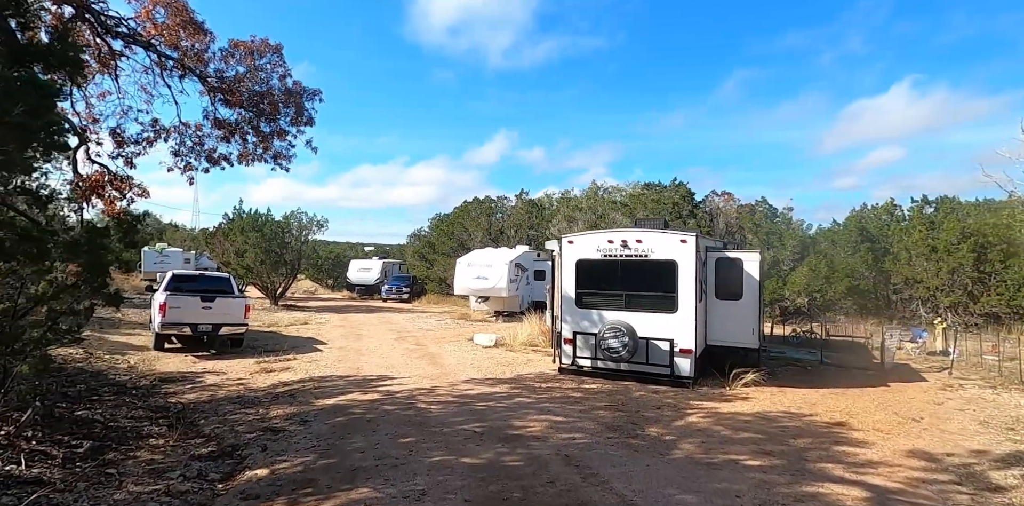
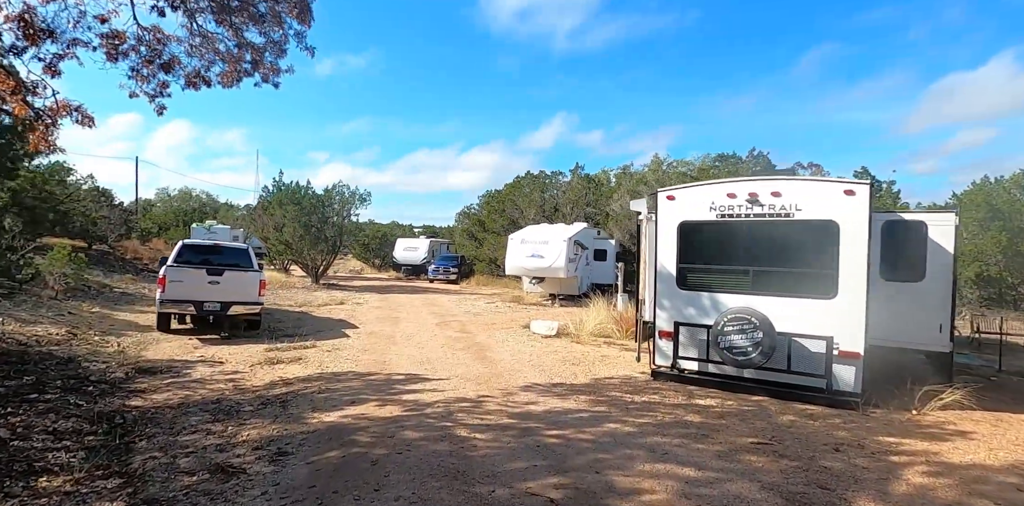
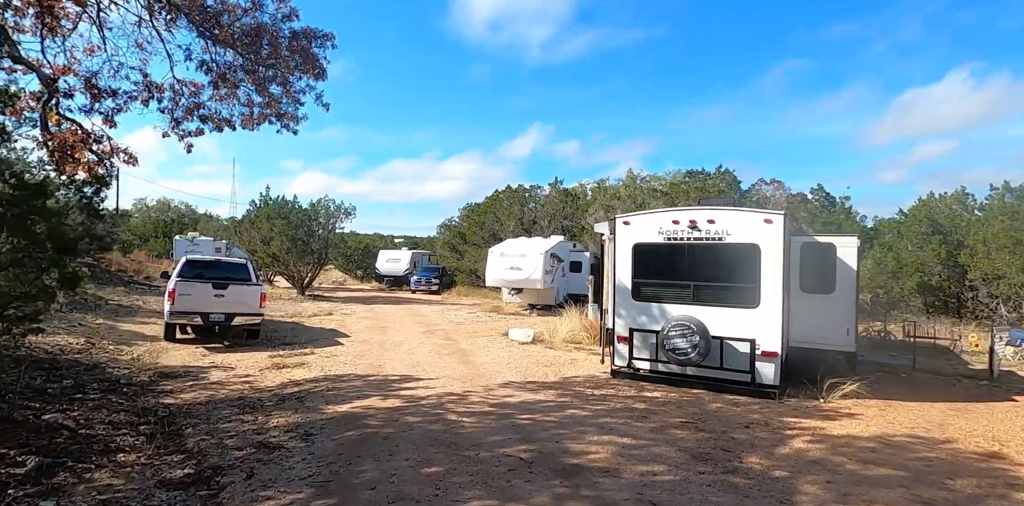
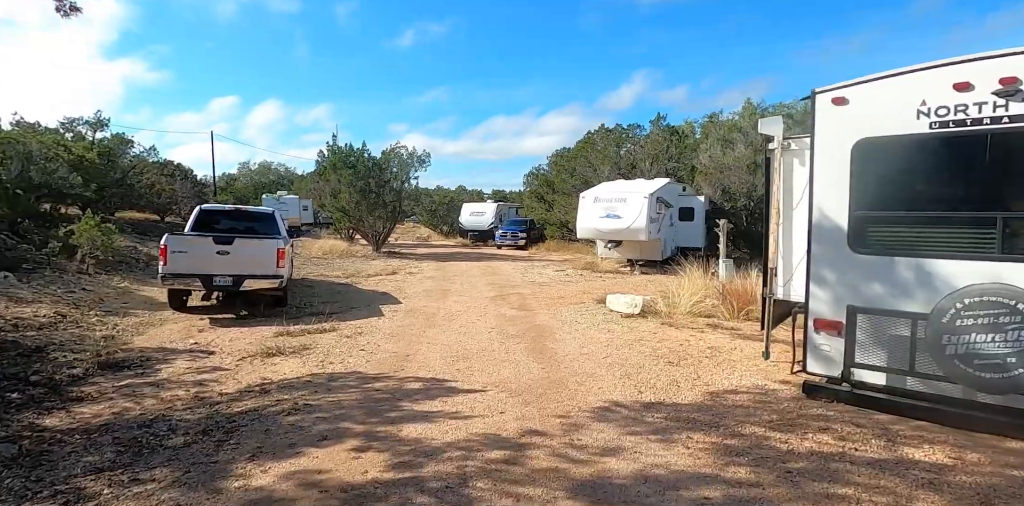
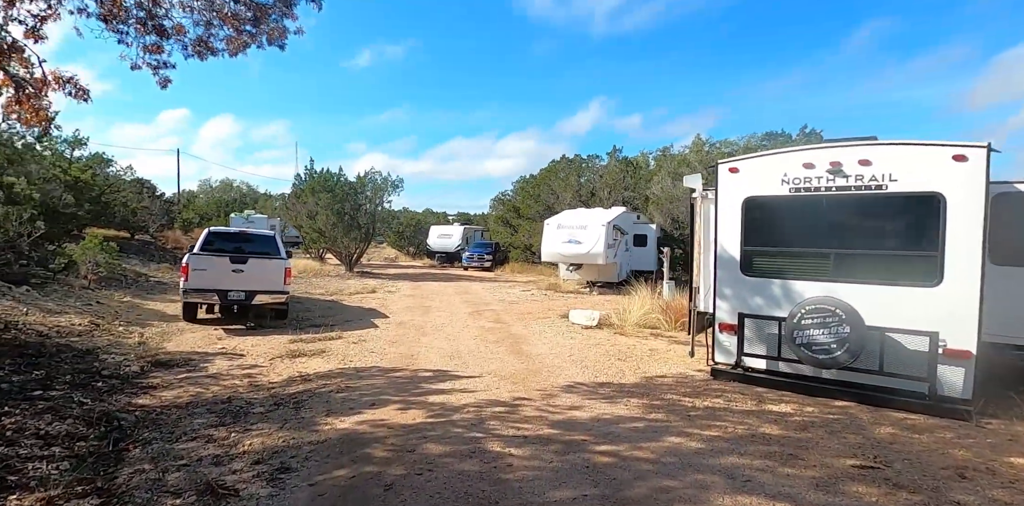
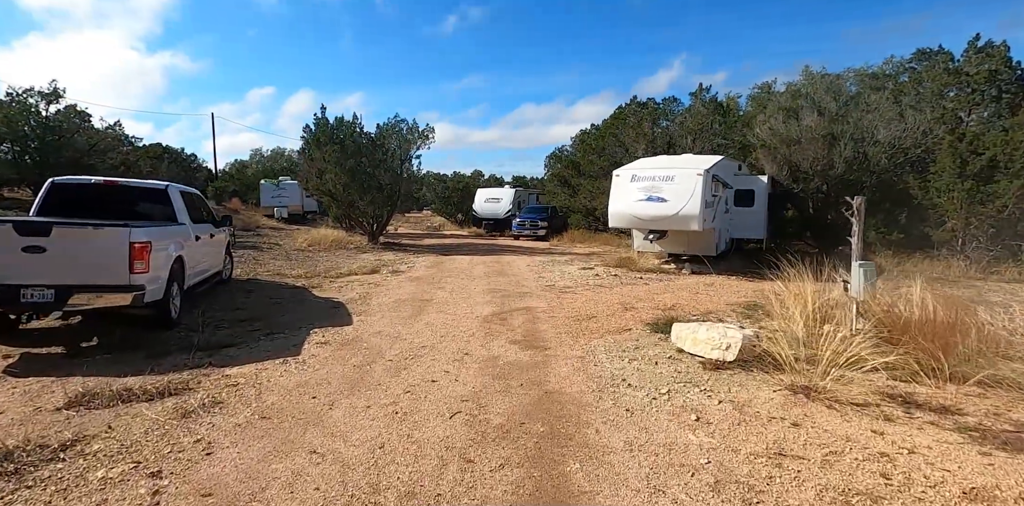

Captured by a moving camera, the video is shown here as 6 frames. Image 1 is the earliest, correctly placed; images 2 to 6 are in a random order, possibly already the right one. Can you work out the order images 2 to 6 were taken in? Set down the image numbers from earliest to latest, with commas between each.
3, 2, 5, 4, 6
